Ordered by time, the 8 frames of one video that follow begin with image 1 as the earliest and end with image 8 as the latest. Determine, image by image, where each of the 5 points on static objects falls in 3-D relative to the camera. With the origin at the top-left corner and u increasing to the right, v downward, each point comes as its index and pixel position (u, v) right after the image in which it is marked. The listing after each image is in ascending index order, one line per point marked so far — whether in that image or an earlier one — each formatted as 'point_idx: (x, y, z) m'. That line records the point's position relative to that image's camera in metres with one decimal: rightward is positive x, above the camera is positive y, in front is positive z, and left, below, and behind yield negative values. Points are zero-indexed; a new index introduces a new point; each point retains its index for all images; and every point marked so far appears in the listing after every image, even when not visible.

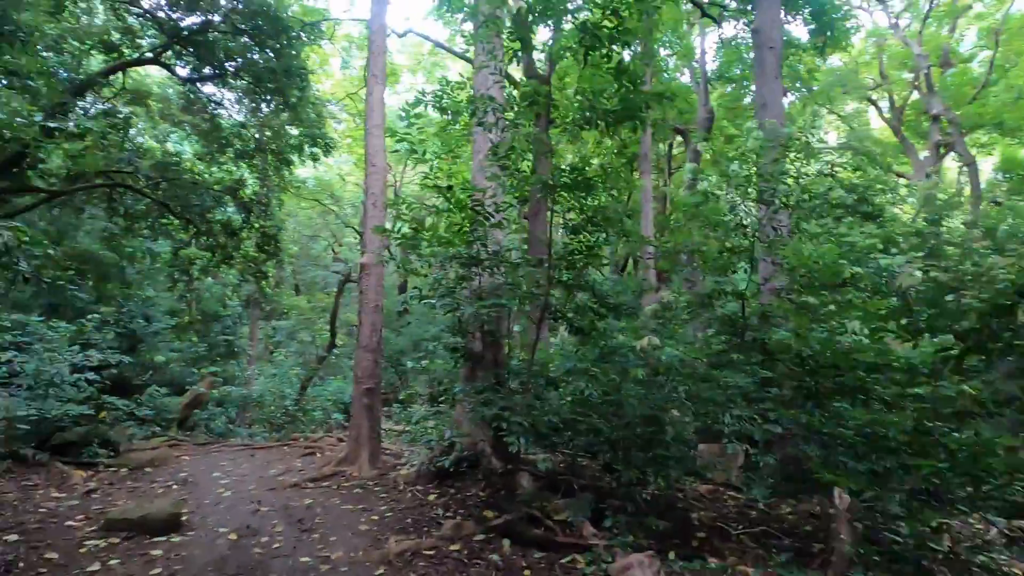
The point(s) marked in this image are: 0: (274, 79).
0: (-4.6, +4.1, +10.4) m
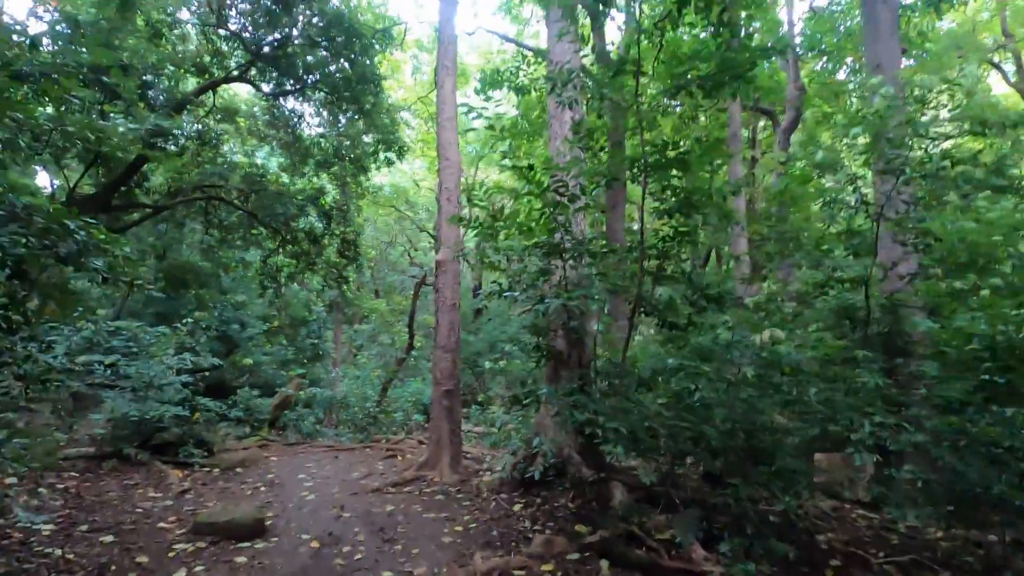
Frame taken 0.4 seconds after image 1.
0: (-3.2, +4.0, +10.6) m
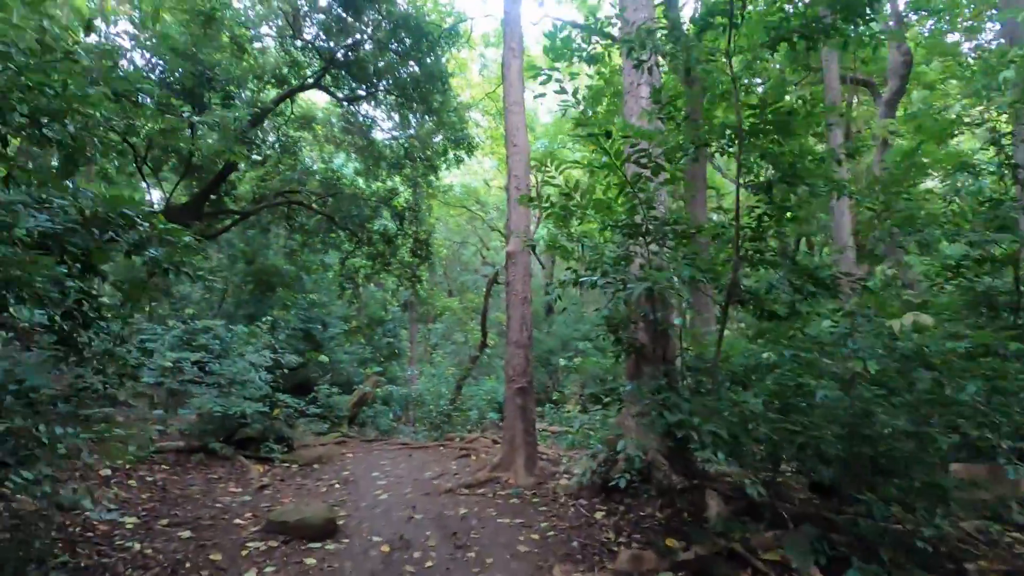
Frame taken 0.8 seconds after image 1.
0: (-1.9, +4.0, +10.7) m
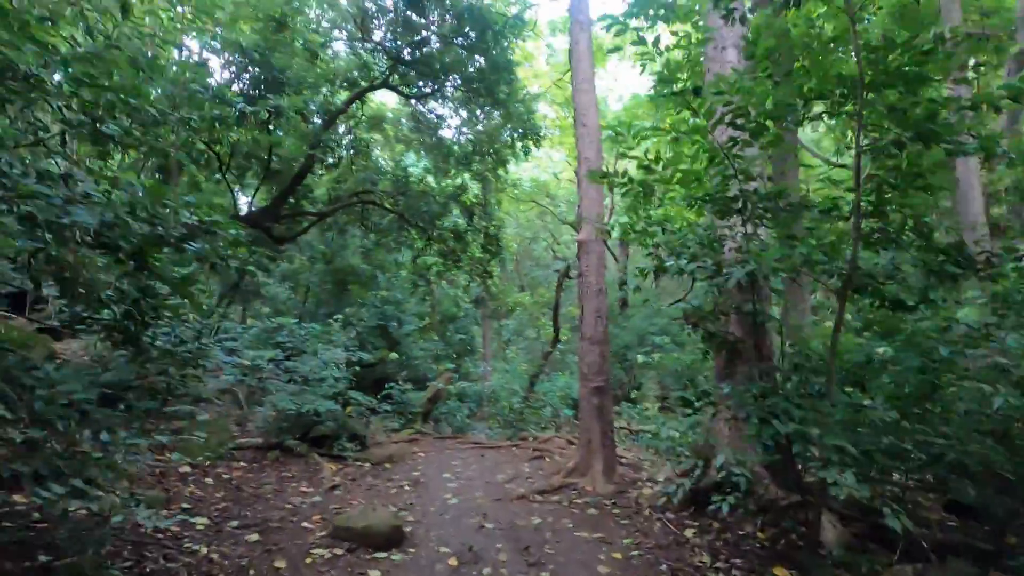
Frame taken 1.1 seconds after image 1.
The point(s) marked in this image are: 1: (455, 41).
0: (-0.5, +4.1, +10.6) m
1: (-1.1, +4.8, +10.3) m
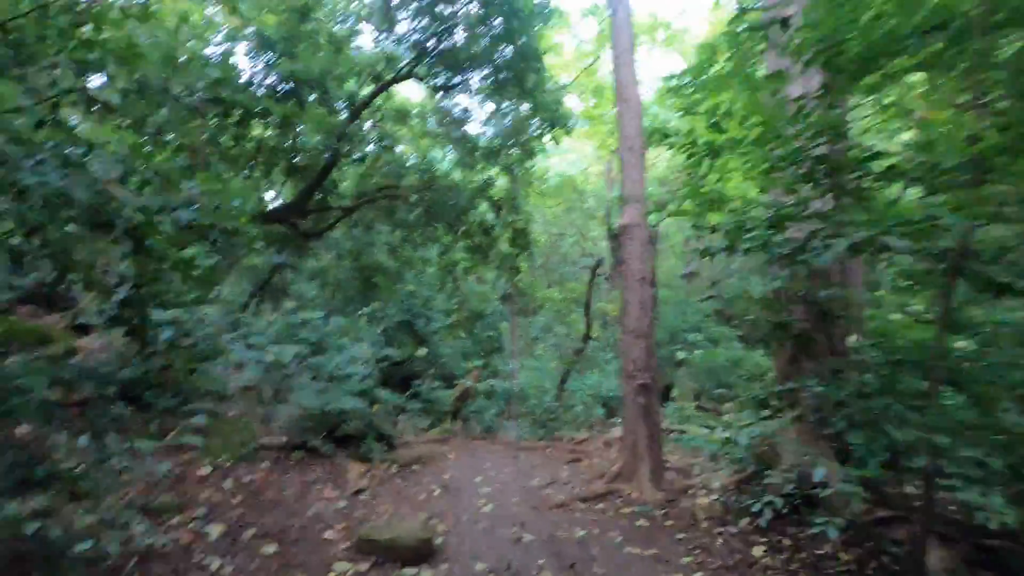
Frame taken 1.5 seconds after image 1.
0: (0.0, +4.2, +10.3) m
1: (-0.6, +4.8, +10.0) m
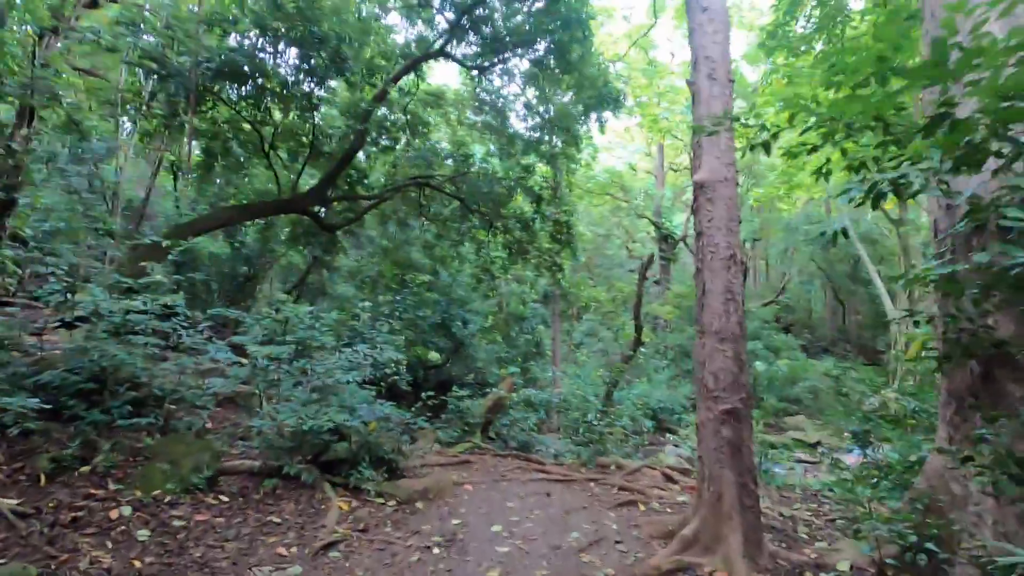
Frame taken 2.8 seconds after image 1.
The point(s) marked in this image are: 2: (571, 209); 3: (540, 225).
0: (+0.7, +4.2, +9.3) m
1: (+0.1, +4.9, +9.0) m
2: (+1.2, +1.6, +10.8) m
3: (+0.5, +1.3, +10.8) m
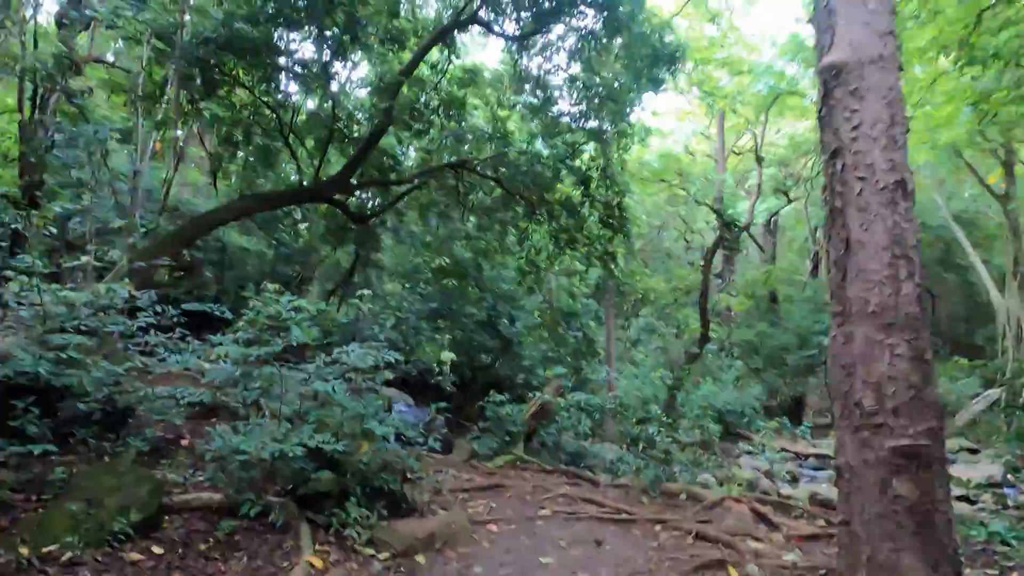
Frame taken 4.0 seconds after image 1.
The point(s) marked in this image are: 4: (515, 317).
0: (+1.4, +4.4, +8.2) m
1: (+0.7, +5.0, +8.0) m
2: (+2.0, +1.8, +9.7) m
3: (+1.4, +1.4, +9.7) m
4: (0.0, -0.6, +11.8) m
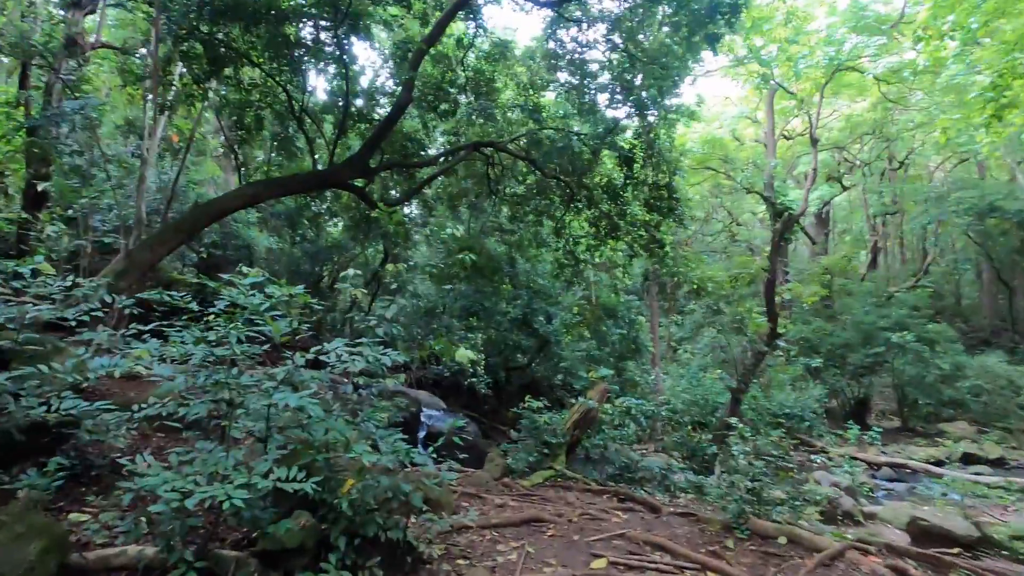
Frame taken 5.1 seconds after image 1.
0: (+1.8, +4.5, +7.3) m
1: (+1.1, +5.1, +7.1) m
2: (+2.6, +1.9, +8.7) m
3: (+2.0, +1.6, +8.8) m
4: (+0.7, -0.5, +10.9) m
